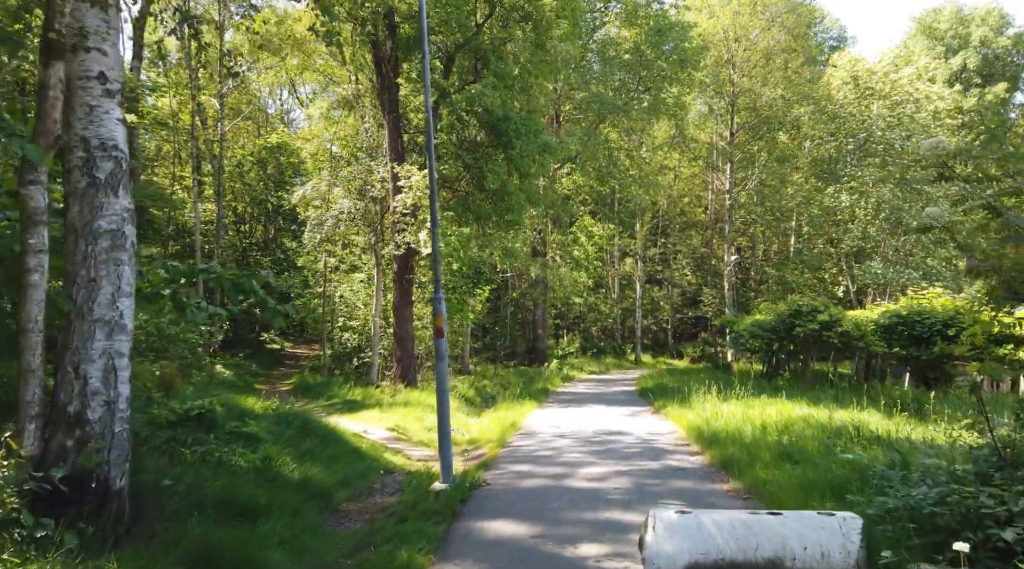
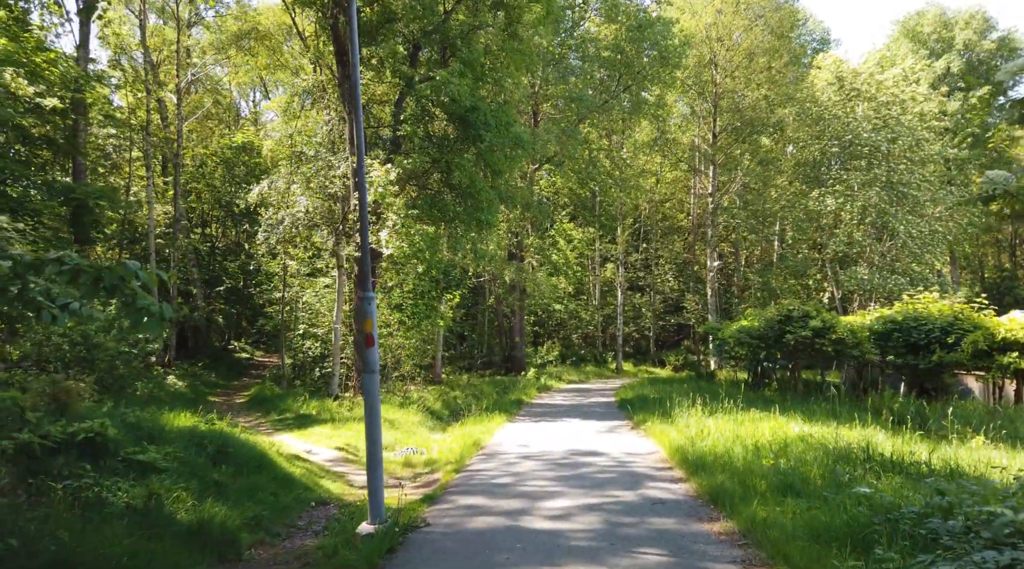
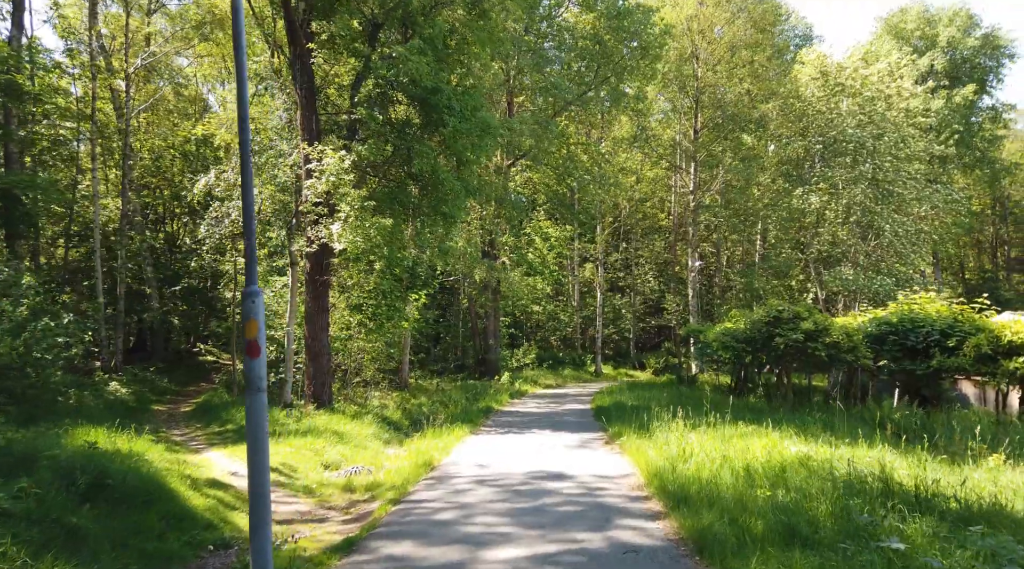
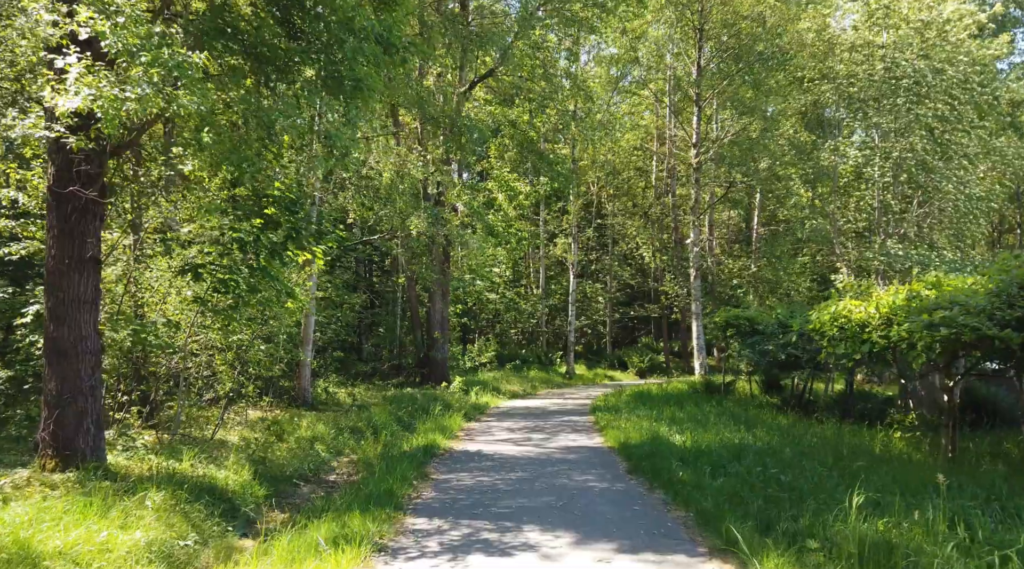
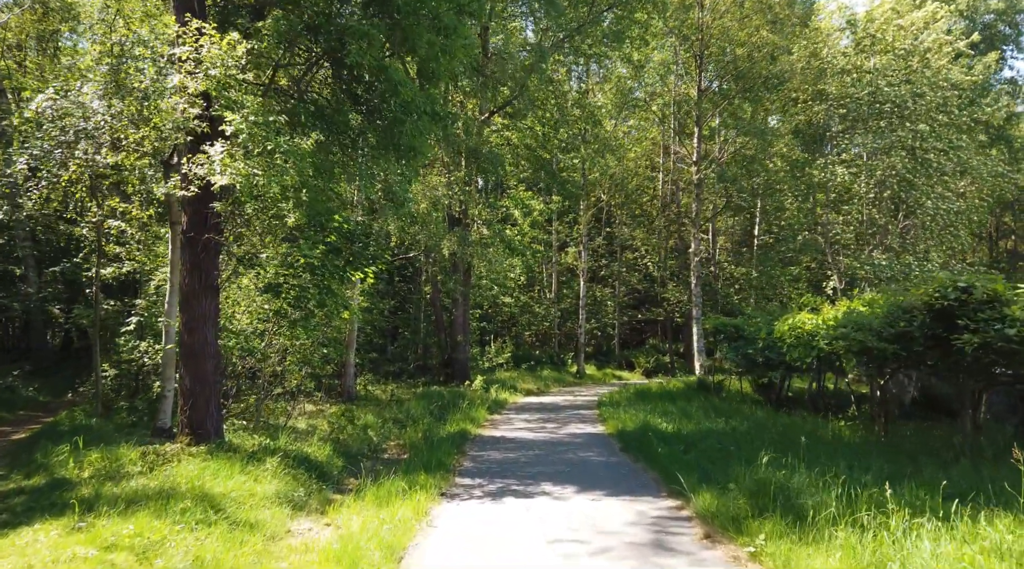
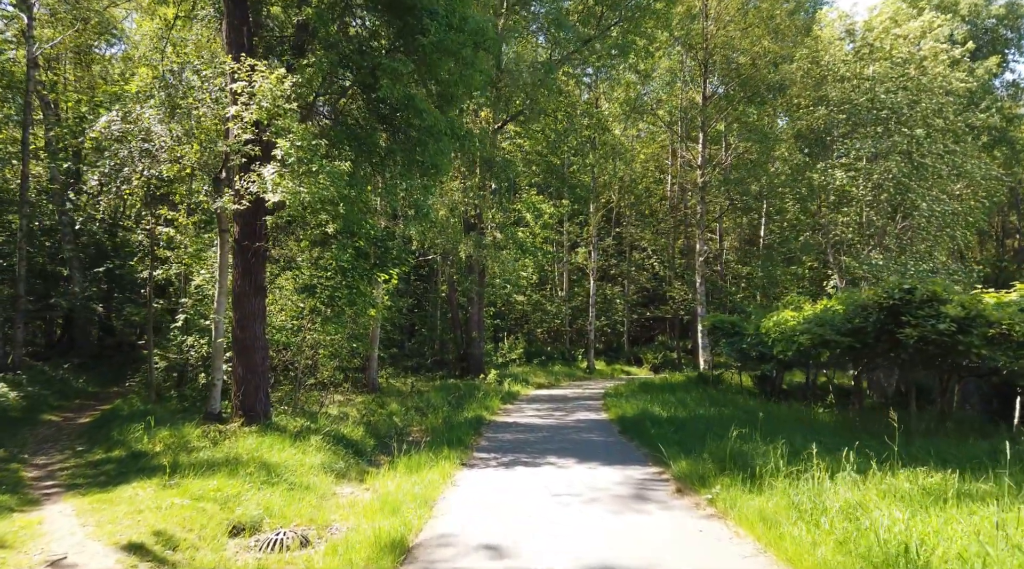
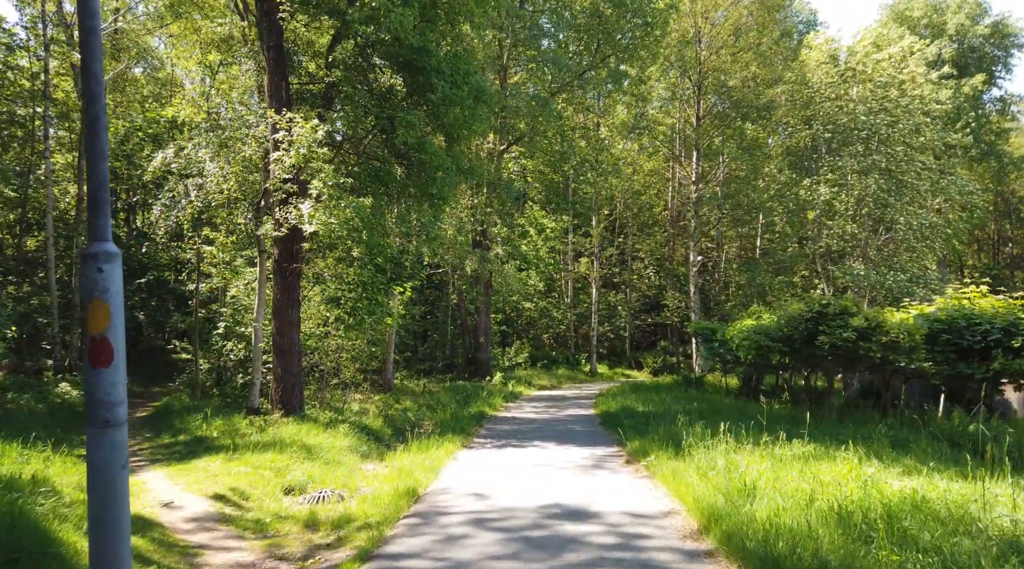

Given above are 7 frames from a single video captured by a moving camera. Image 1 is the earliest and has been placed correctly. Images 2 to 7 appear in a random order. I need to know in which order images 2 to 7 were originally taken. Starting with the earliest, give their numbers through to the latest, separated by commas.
2, 3, 7, 6, 5, 4
